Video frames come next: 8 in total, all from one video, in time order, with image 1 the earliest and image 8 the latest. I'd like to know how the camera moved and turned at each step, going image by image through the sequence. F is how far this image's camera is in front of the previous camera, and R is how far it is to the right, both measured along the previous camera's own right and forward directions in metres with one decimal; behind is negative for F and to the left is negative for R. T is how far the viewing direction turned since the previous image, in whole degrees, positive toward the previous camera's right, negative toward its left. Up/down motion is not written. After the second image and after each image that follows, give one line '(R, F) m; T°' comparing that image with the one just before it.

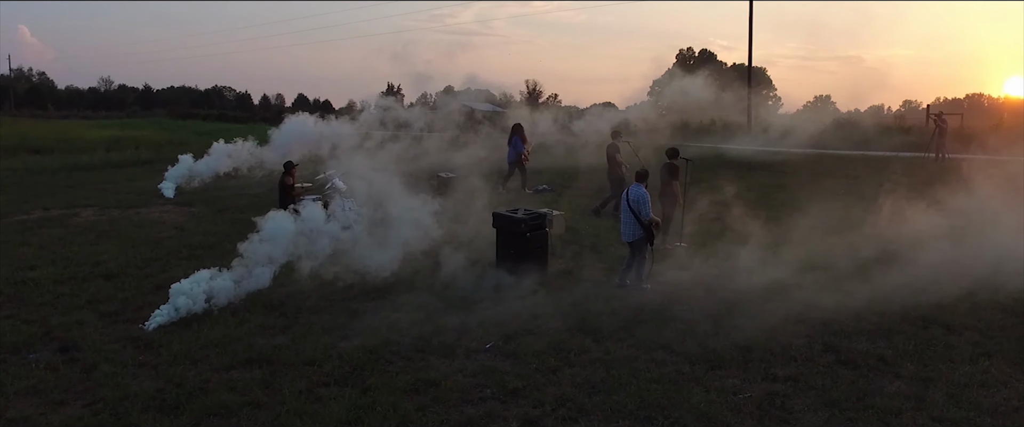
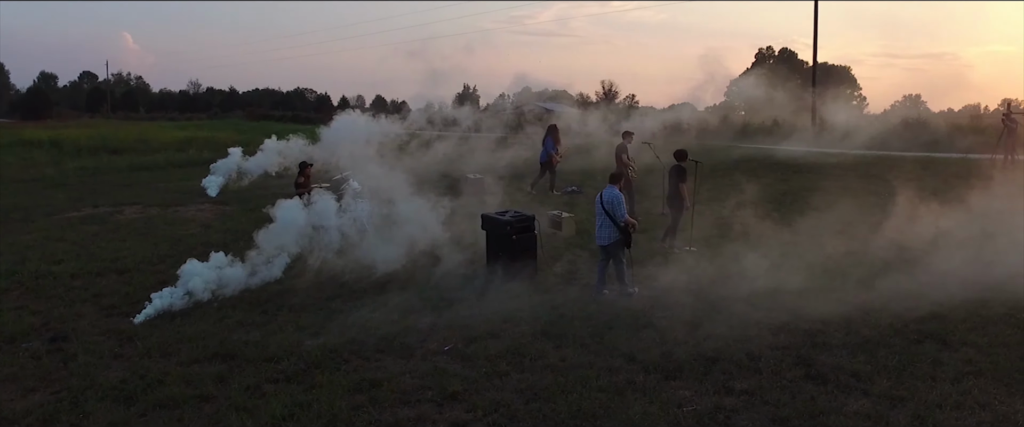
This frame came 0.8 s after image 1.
(+0.8, +0.1) m; -6°
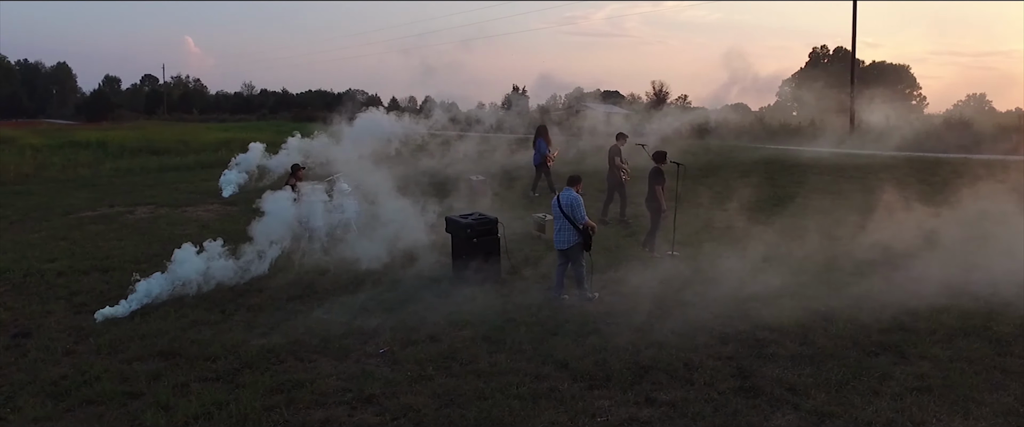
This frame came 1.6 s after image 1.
(+0.8, +0.1) m; -4°
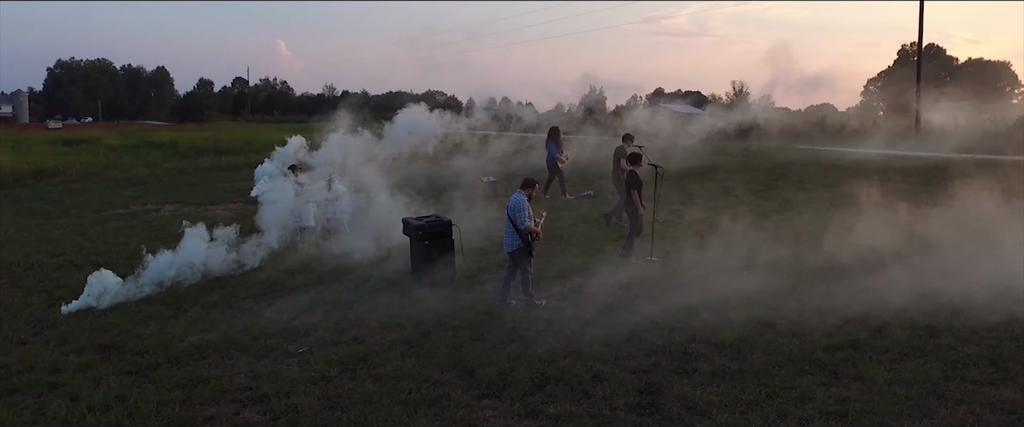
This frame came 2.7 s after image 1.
(+1.2, +0.2) m; -7°
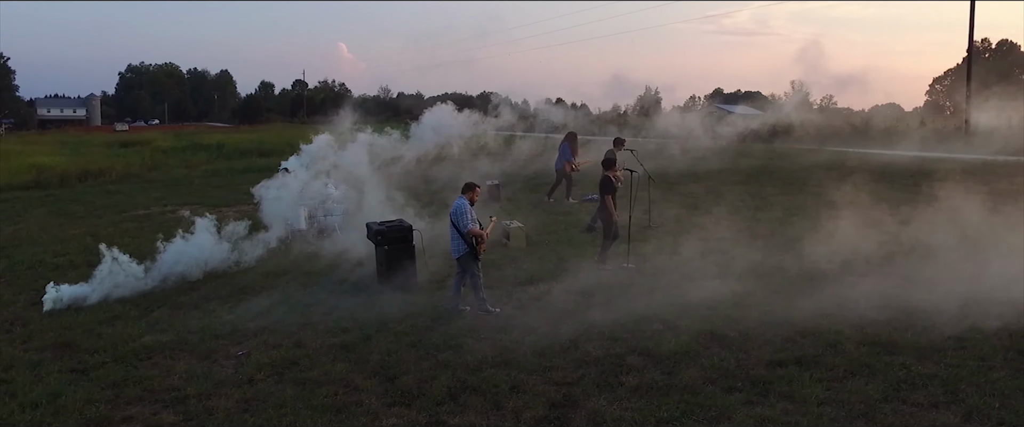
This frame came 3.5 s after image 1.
(+0.9, +0.1) m; -5°
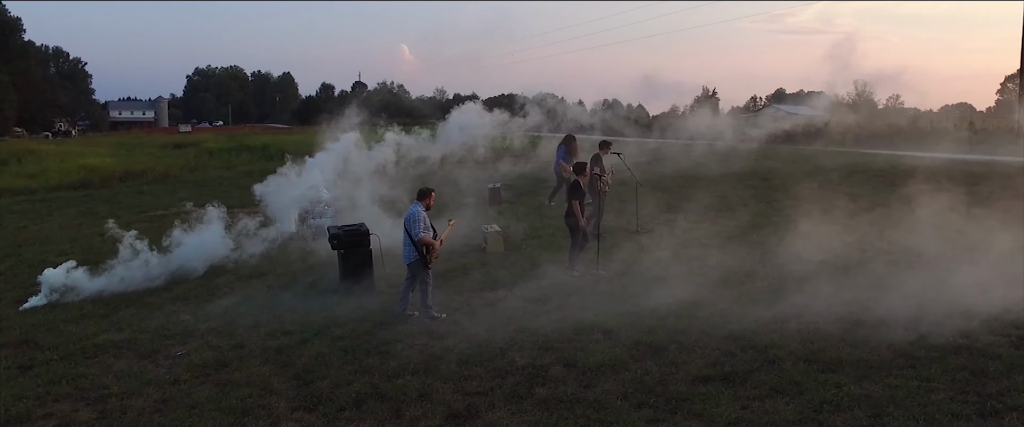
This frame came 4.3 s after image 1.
(+0.9, +0.1) m; -5°
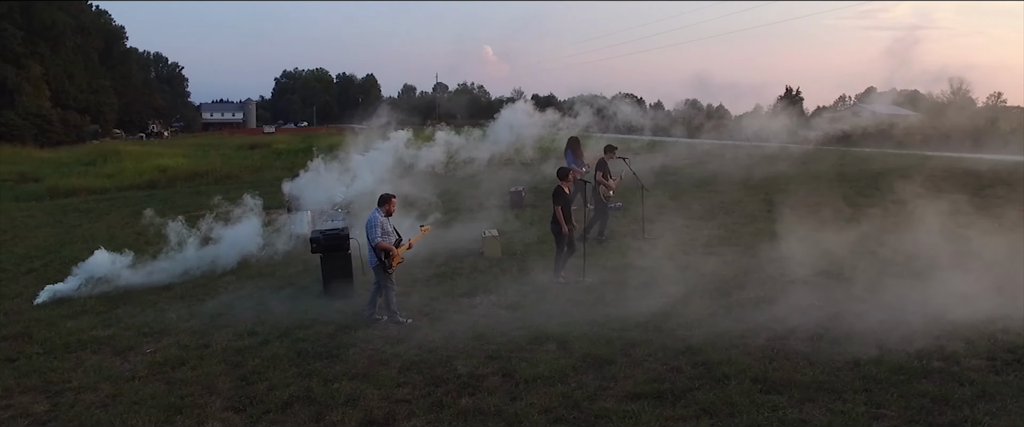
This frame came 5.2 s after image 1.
(+1.0, +0.1) m; -7°
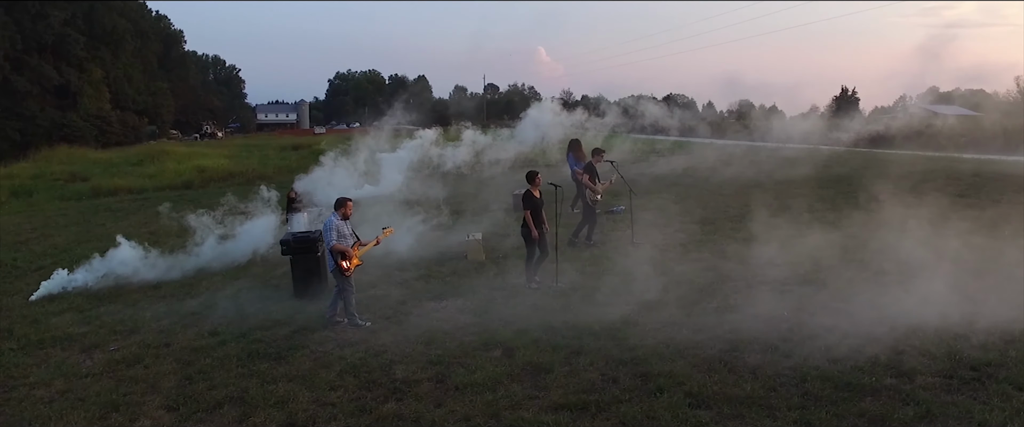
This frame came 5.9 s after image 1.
(+0.8, +0.1) m; -4°
